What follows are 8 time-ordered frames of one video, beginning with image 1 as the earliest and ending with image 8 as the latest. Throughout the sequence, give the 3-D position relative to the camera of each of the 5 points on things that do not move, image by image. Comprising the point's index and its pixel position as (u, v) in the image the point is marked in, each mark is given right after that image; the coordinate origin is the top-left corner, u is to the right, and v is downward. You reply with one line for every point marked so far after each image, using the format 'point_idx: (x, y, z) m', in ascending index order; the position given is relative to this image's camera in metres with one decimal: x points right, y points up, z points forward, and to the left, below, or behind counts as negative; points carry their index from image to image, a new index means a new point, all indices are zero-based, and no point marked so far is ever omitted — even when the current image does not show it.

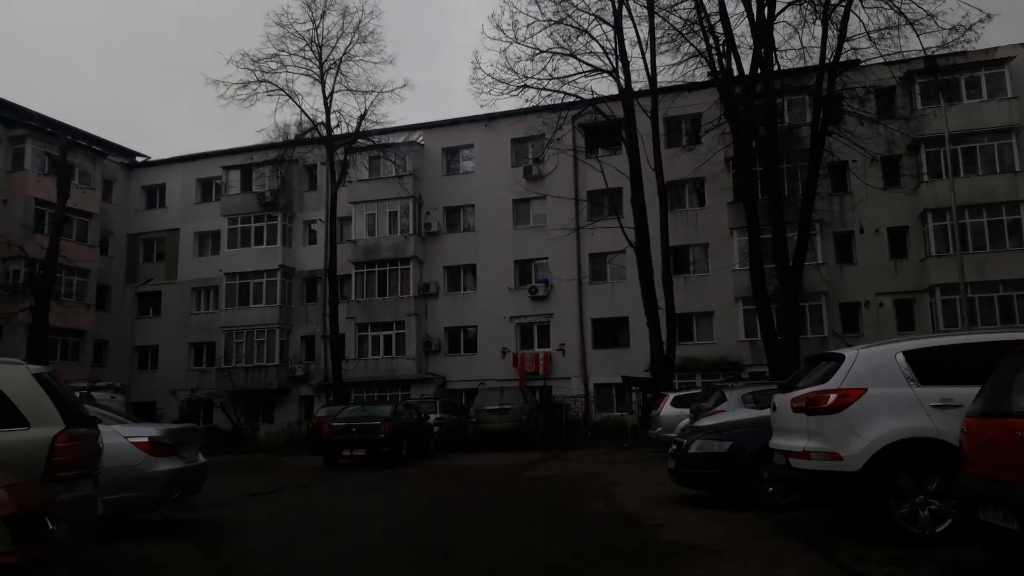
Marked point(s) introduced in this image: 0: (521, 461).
0: (+0.2, -3.8, +17.2) m
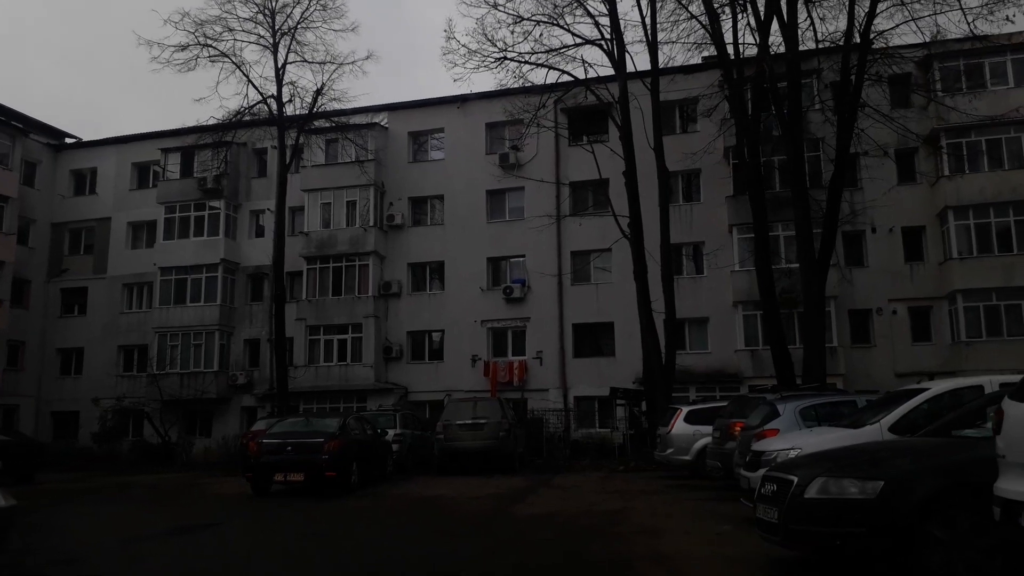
0: (-0.2, -3.5, +13.7) m
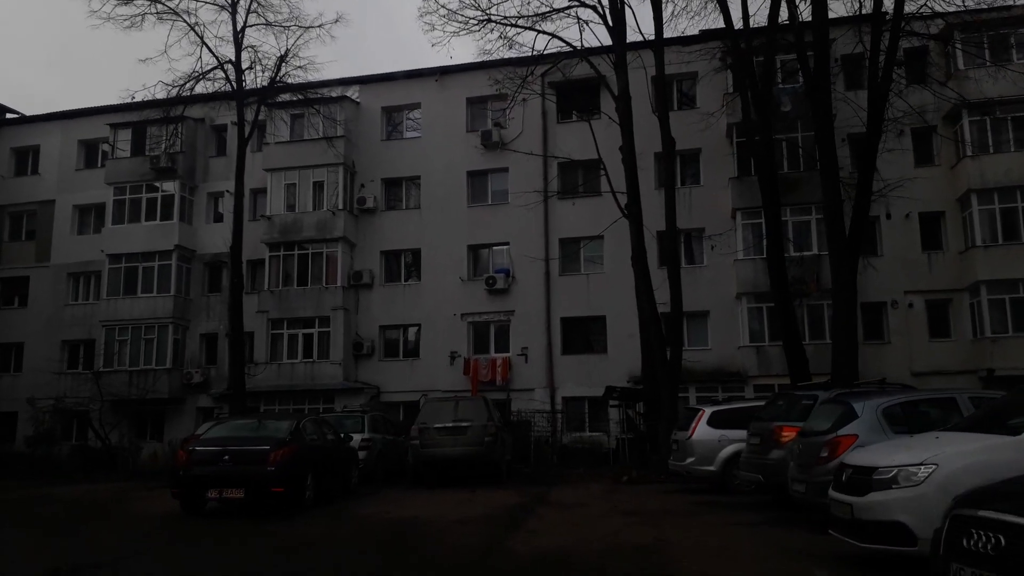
0: (-0.3, -3.1, +11.2) m
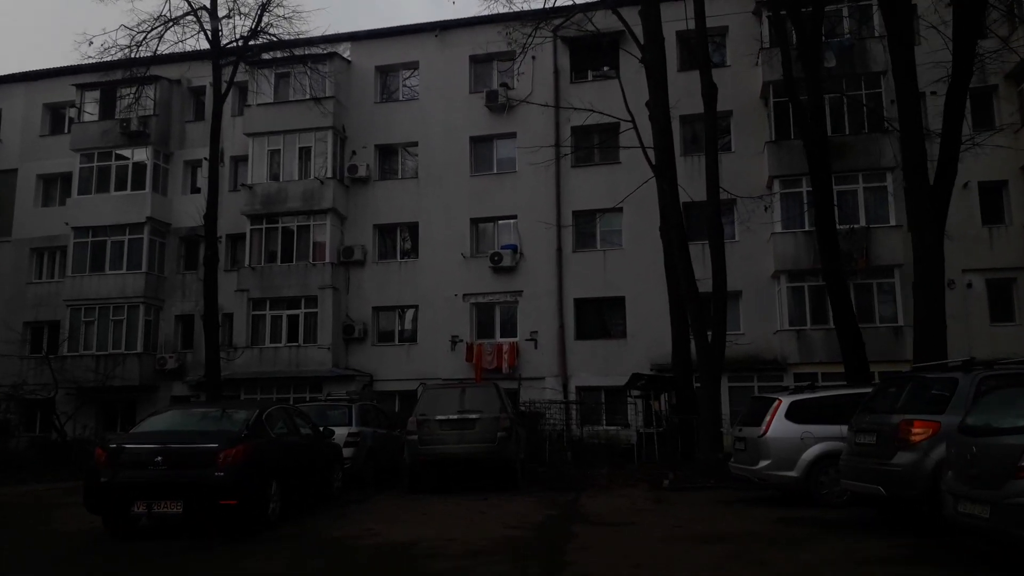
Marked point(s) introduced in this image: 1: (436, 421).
0: (0.0, -2.6, +8.5) m
1: (-1.2, -2.1, +12.3) m
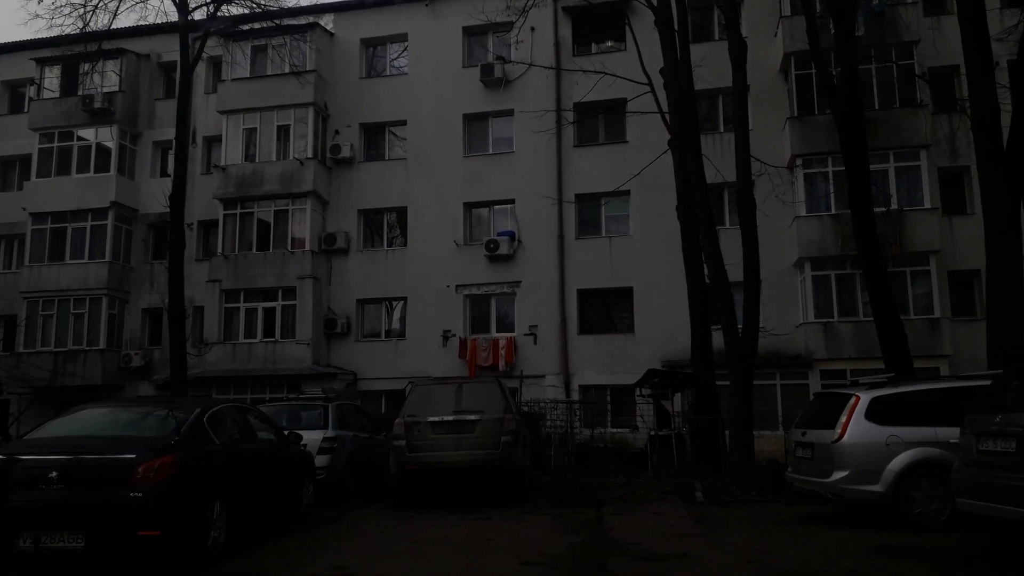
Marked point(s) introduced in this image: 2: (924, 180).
0: (+0.1, -2.3, +6.5) m
1: (-1.1, -1.7, +10.3) m
2: (+9.9, +2.6, +19.2) m
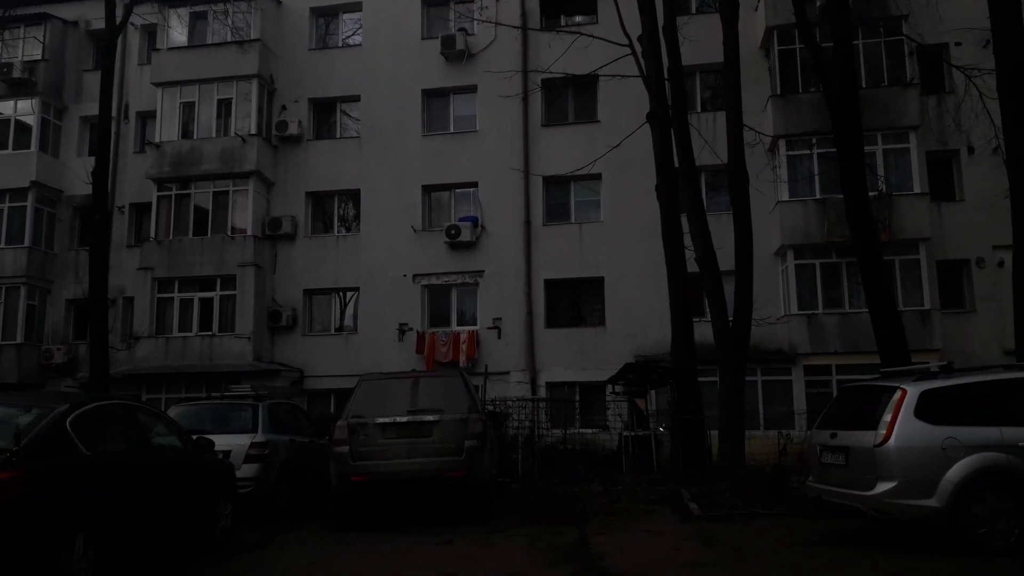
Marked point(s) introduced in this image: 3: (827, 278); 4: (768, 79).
0: (-0.1, -2.0, +4.9) m
1: (-1.5, -1.5, +8.6) m
2: (+9.1, +2.8, +18.1) m
3: (+7.2, +0.2, +18.3) m
4: (+6.2, +5.1, +19.5) m
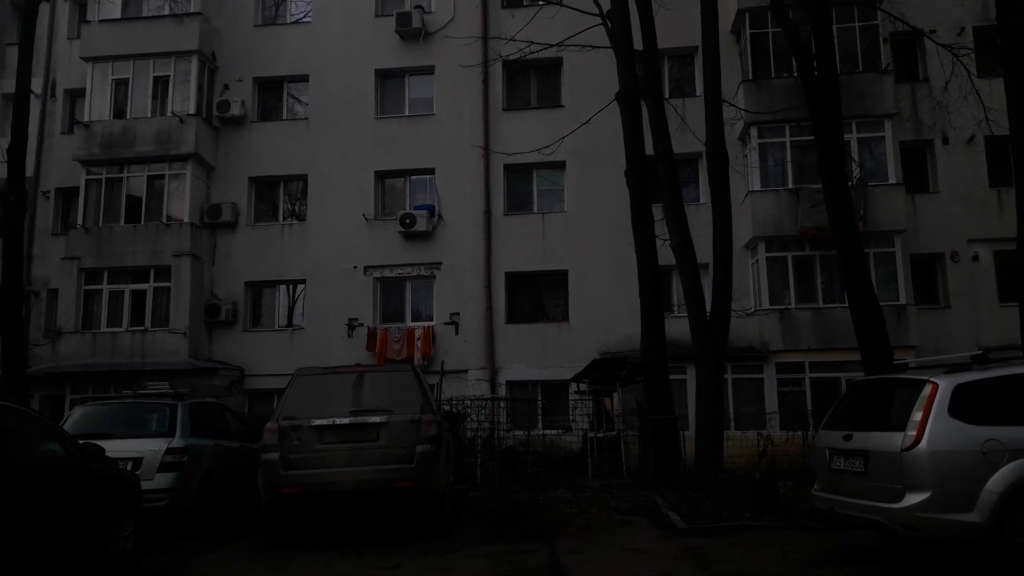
0: (-0.2, -1.8, +3.8) m
1: (-1.8, -1.3, +7.4) m
2: (+8.2, +2.9, +17.4) m
3: (+6.3, +0.4, +17.5) m
4: (+5.3, +5.2, +18.7) m
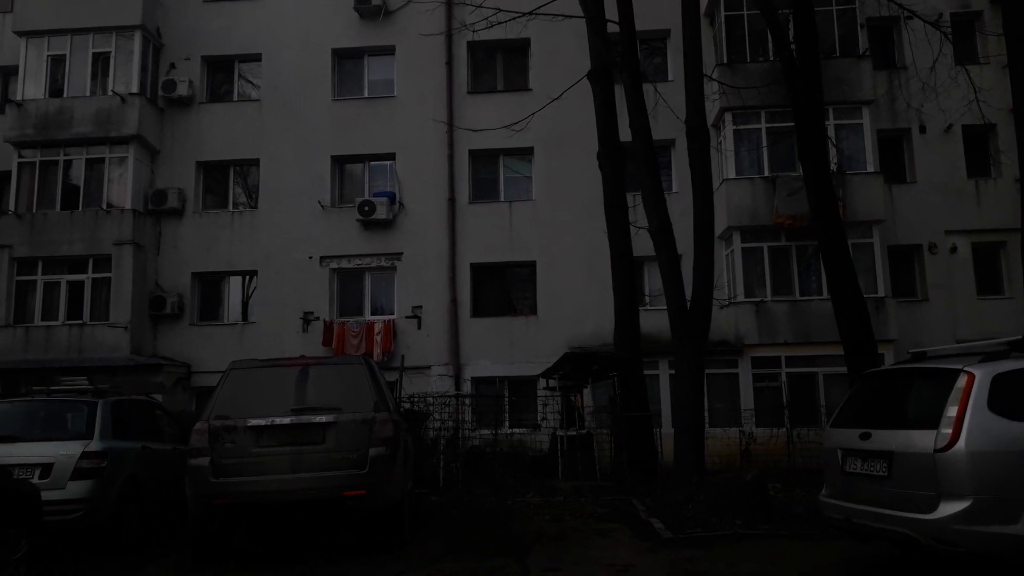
0: (-0.4, -1.7, +2.9) m
1: (-2.1, -1.1, +6.4) m
2: (+7.5, +3.1, +16.9) m
3: (+5.6, +0.5, +16.9) m
4: (+4.5, +5.4, +18.0) m
